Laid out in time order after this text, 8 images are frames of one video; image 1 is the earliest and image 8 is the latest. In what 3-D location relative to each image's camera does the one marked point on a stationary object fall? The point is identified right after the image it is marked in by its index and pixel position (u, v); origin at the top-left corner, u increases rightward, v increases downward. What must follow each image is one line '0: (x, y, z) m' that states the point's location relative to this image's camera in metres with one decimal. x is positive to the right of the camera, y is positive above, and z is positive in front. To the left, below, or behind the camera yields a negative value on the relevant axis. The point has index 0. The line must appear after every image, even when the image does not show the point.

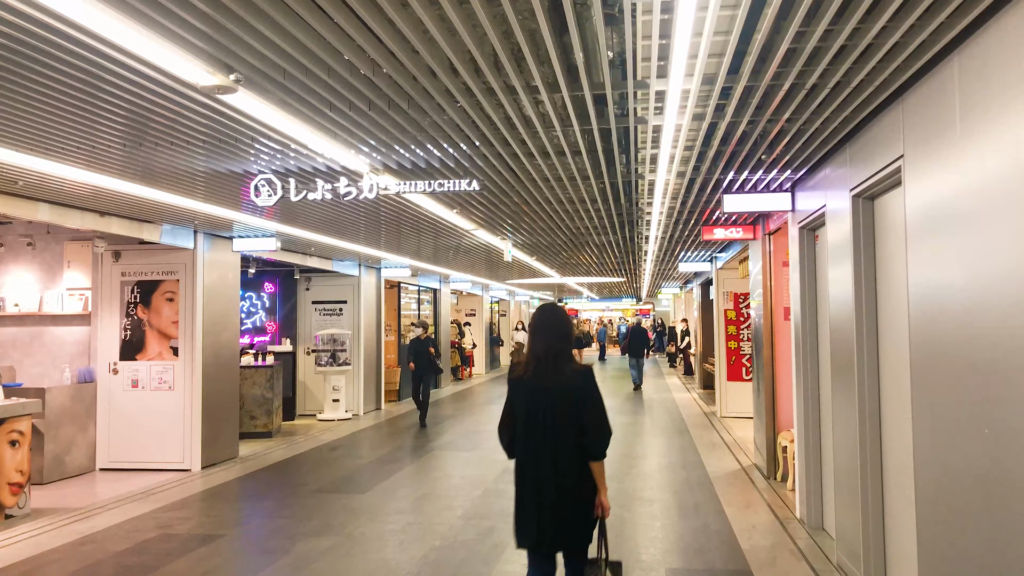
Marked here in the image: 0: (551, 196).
0: (+0.3, +0.7, +6.1) m
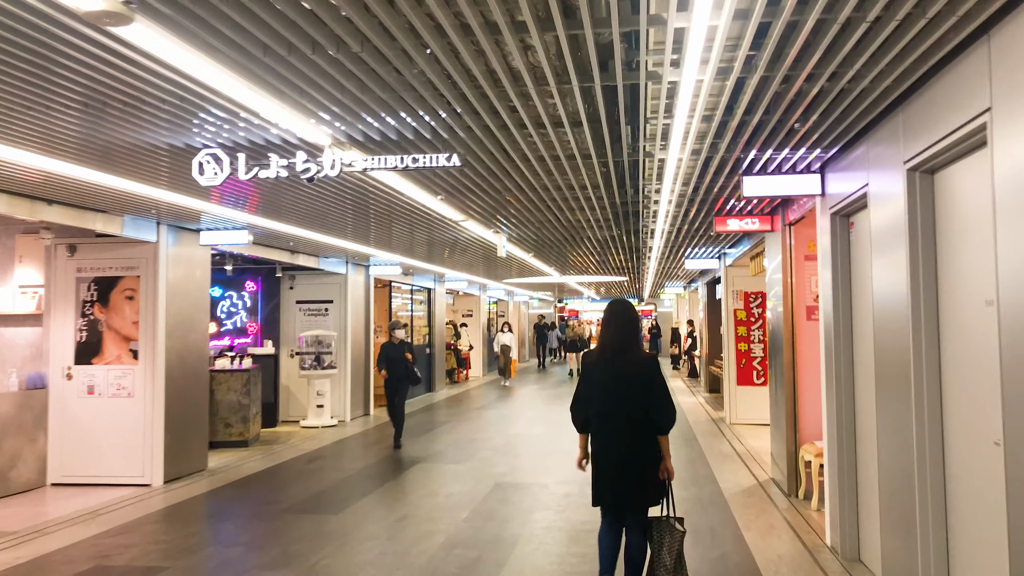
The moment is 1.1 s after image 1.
0: (+0.2, +0.7, +5.4) m
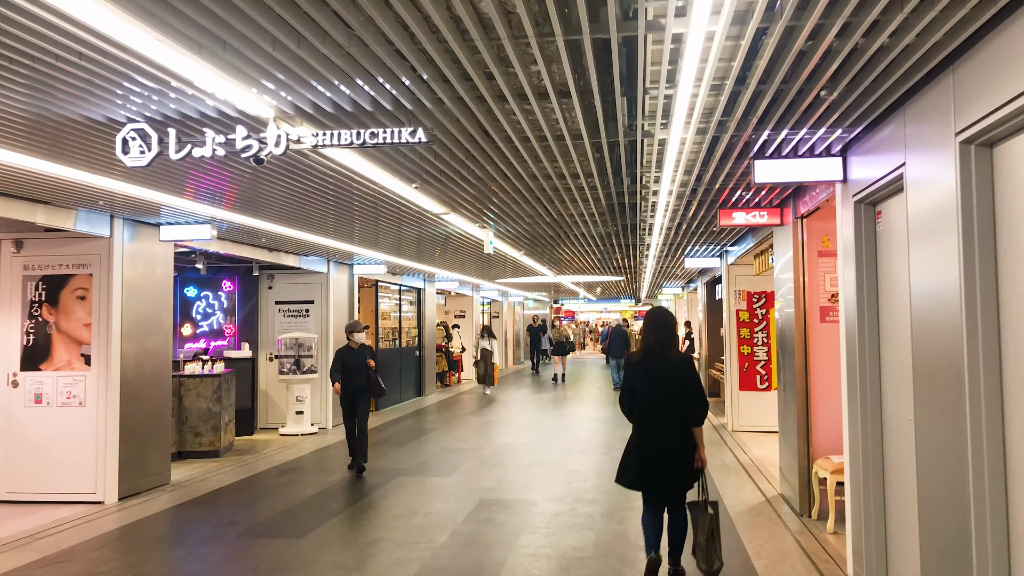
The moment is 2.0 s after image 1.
0: (+0.1, +0.8, +4.9) m
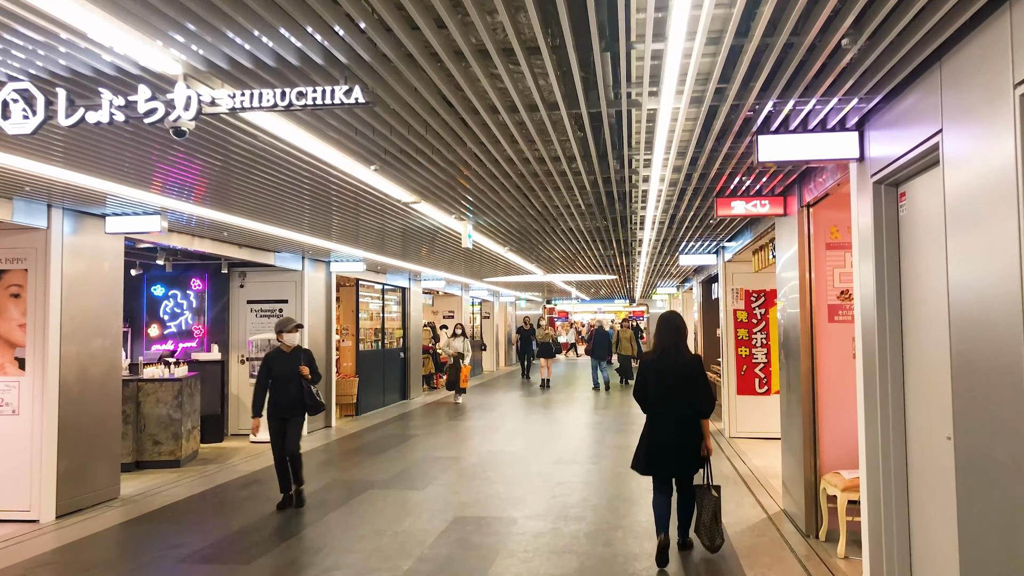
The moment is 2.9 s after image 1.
0: (0.0, +0.8, +4.4) m
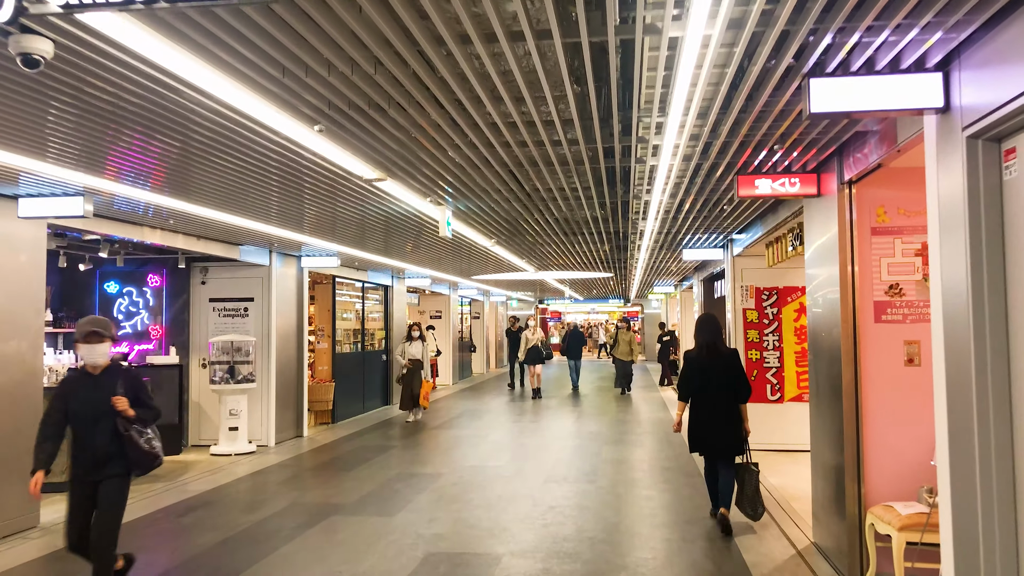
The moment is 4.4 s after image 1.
0: (-0.1, +0.8, +3.5) m
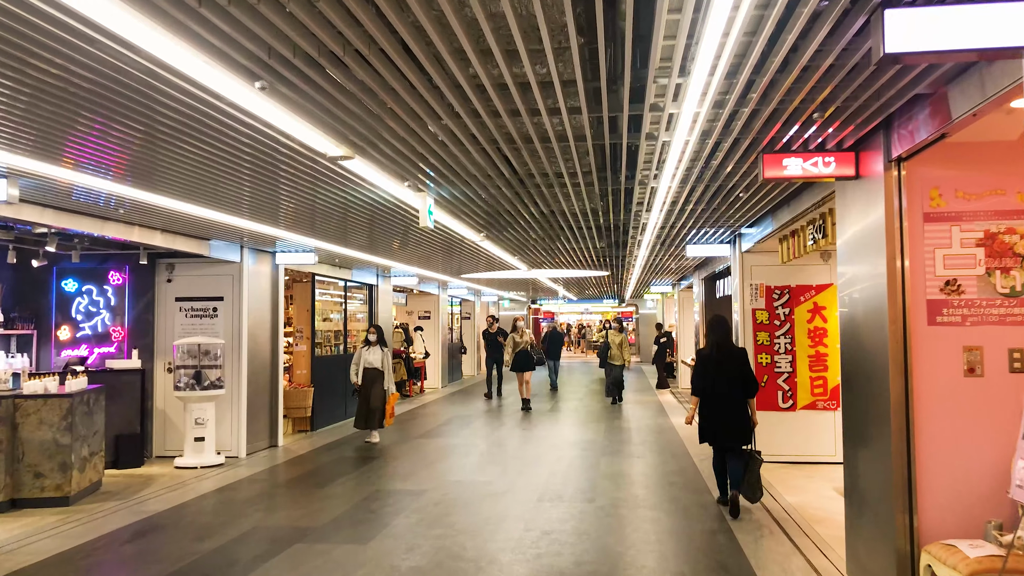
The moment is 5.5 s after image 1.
0: (-0.1, +0.8, +2.9) m
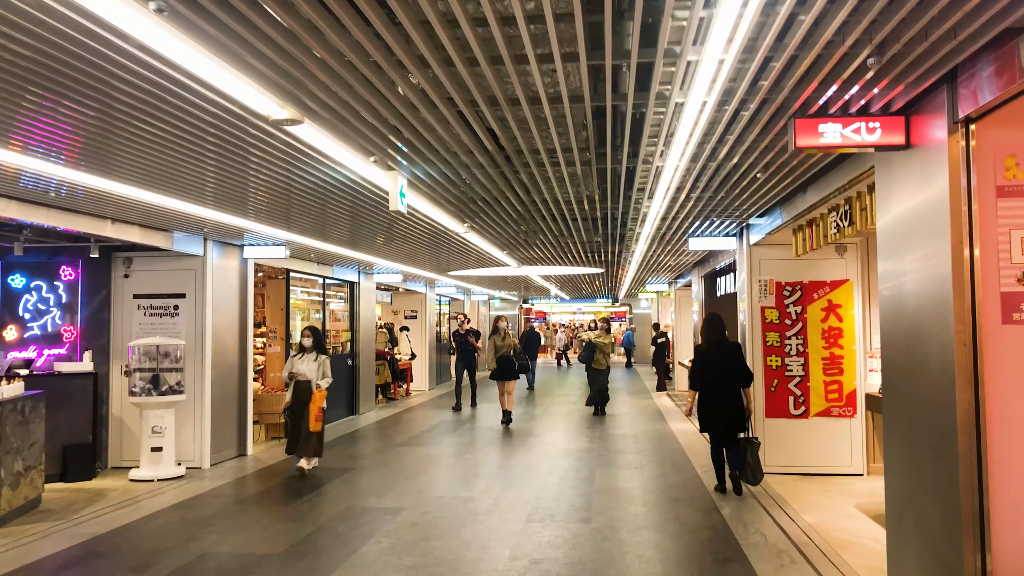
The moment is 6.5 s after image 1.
0: (-0.2, +0.9, +2.2) m
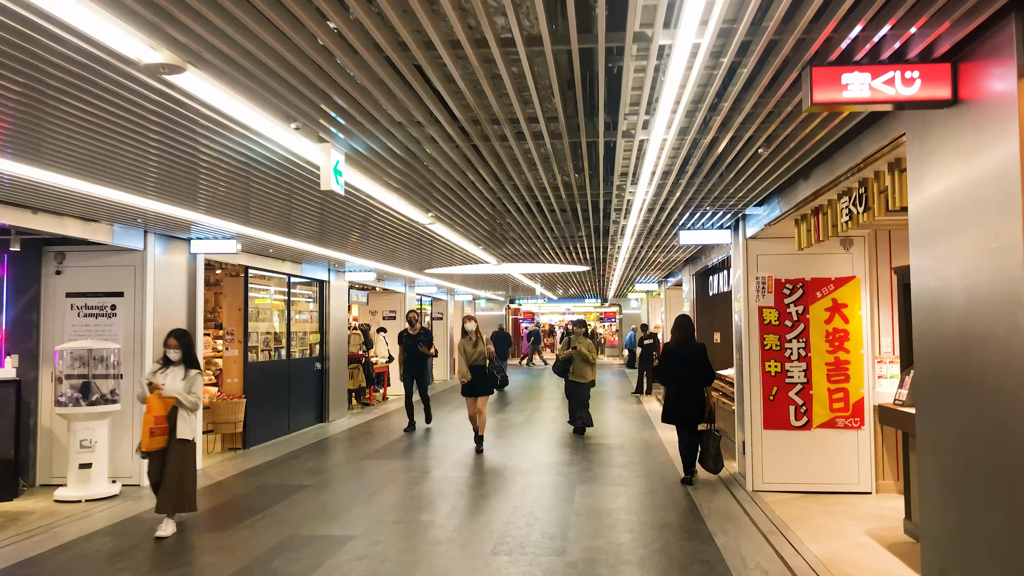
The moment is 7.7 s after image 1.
0: (-0.4, +0.9, +1.5) m
